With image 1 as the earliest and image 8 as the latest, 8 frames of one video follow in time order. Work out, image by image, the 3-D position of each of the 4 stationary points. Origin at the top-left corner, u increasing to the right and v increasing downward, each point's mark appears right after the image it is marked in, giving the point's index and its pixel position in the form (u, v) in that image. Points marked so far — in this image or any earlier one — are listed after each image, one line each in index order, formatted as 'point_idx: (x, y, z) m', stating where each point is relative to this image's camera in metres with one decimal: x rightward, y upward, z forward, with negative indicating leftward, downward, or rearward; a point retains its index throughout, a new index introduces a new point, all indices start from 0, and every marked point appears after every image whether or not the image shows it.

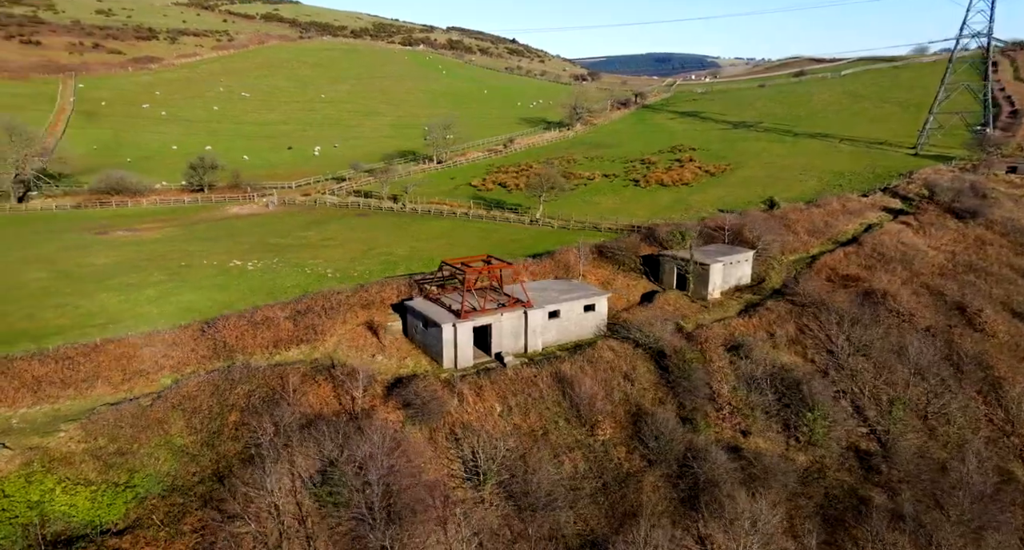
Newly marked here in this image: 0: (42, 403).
0: (-14.3, -3.6, +19.2) m
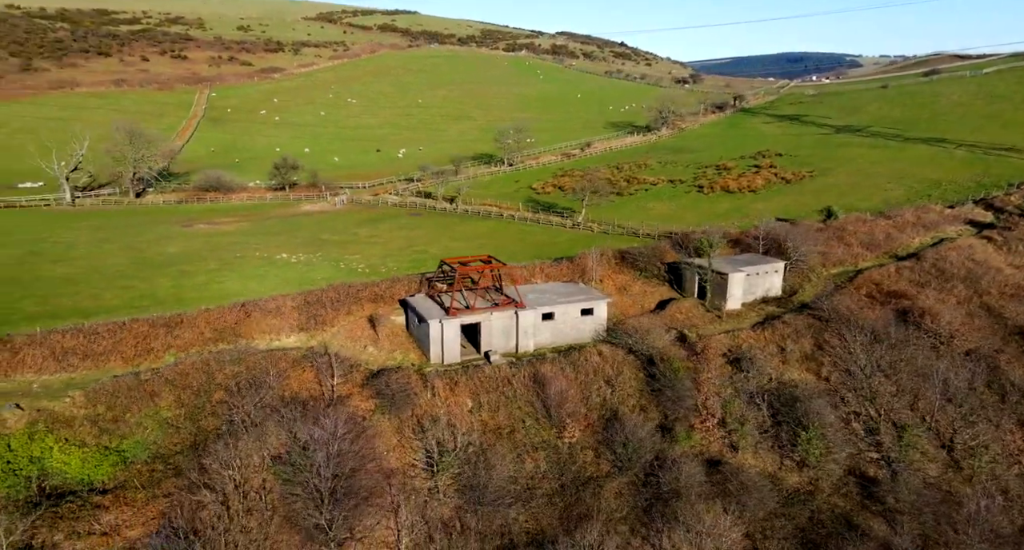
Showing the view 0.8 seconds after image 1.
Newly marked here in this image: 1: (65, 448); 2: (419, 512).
0: (-15.7, -3.1, +22.1) m
1: (-13.4, -5.2, +19.0) m
2: (-2.7, -7.3, +19.5) m
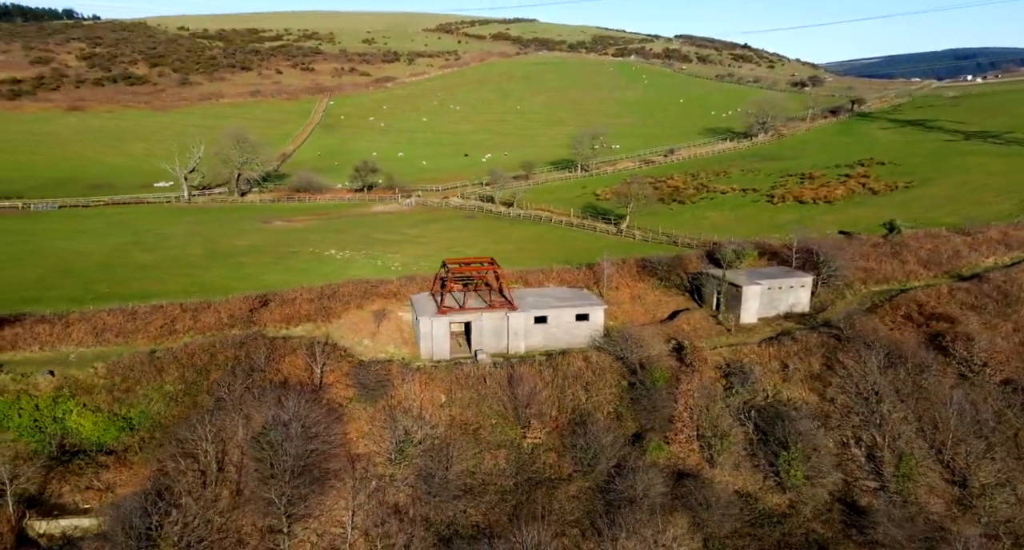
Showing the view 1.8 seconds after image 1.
0: (-16.6, -2.6, +25.6) m
1: (-15.0, -4.8, +22.1) m
2: (-4.5, -7.3, +20.8) m
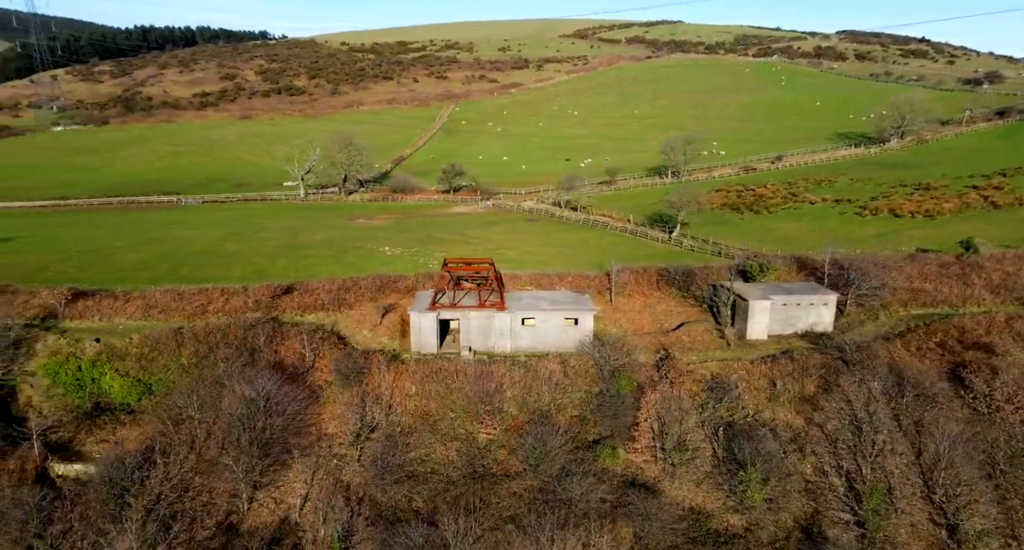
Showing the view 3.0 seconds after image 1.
0: (-17.2, -1.9, +29.9) m
1: (-16.5, -4.1, +26.2) m
2: (-6.6, -7.0, +22.7) m
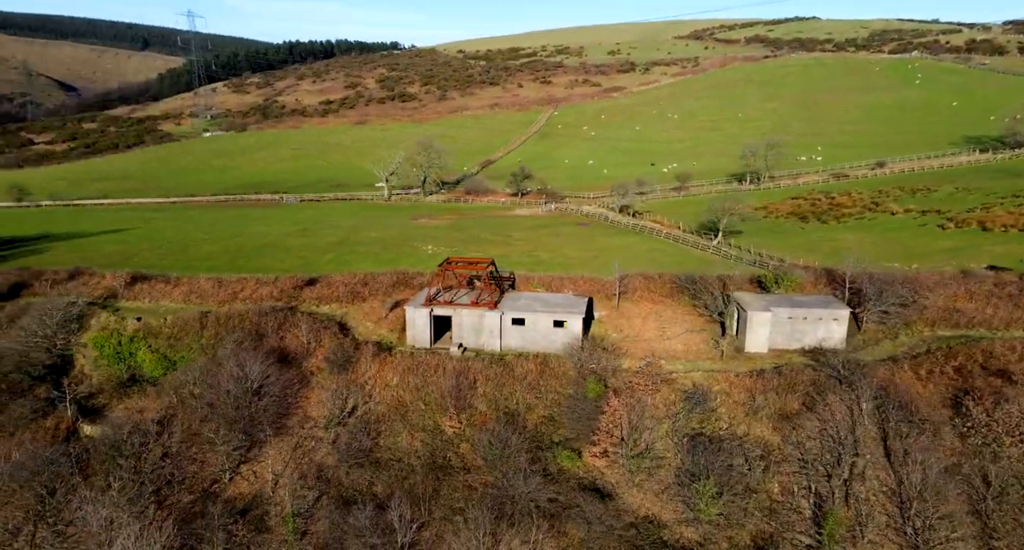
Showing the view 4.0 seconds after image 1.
0: (-17.1, -1.3, +33.5) m
1: (-17.1, -3.5, +29.7) m
2: (-8.0, -6.8, +24.5) m
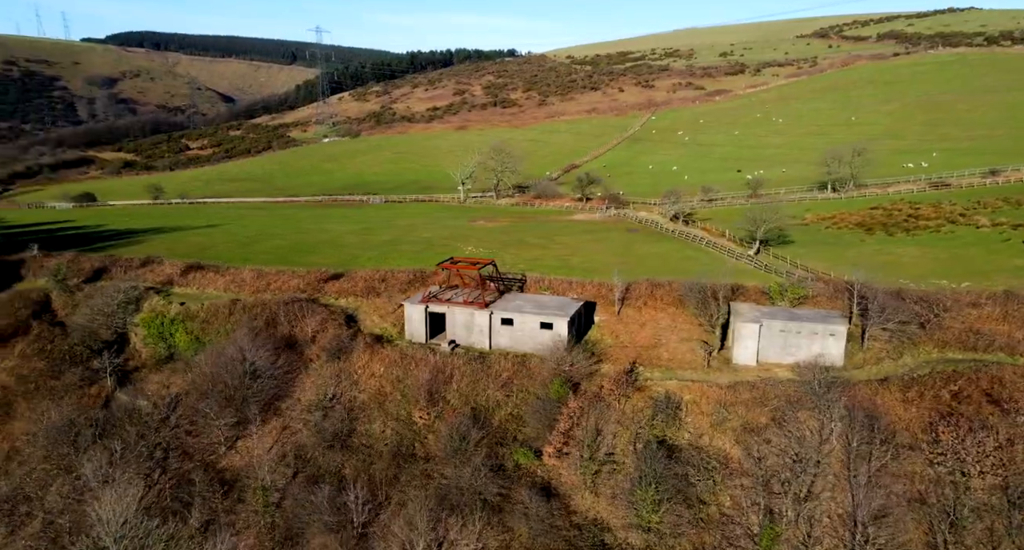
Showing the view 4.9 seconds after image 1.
0: (-16.6, -0.8, +37.1) m
1: (-17.3, -2.9, +33.3) m
2: (-9.3, -6.5, +26.8) m
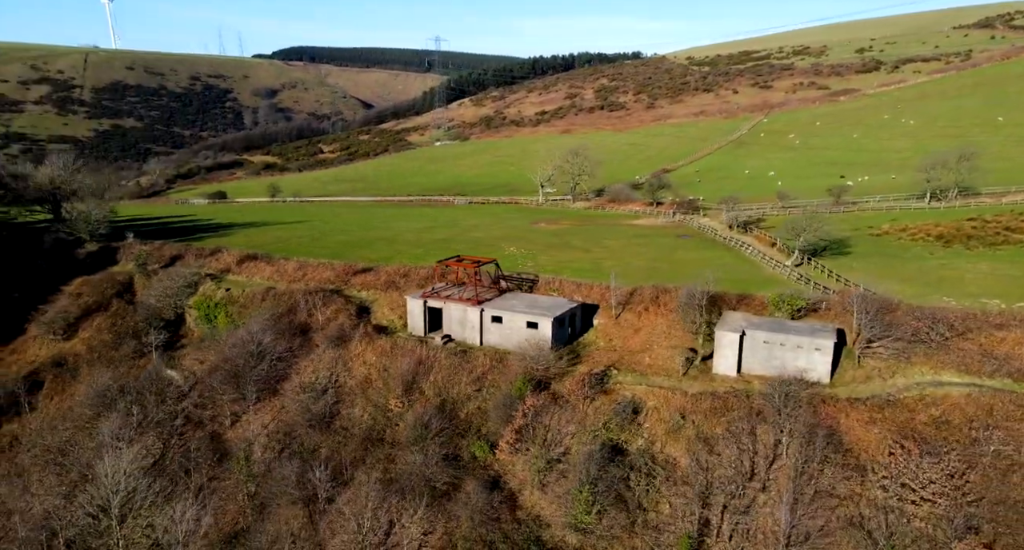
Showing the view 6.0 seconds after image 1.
0: (-15.4, -0.2, +40.7) m
1: (-16.9, -2.3, +37.1) m
2: (-10.3, -6.1, +29.2) m
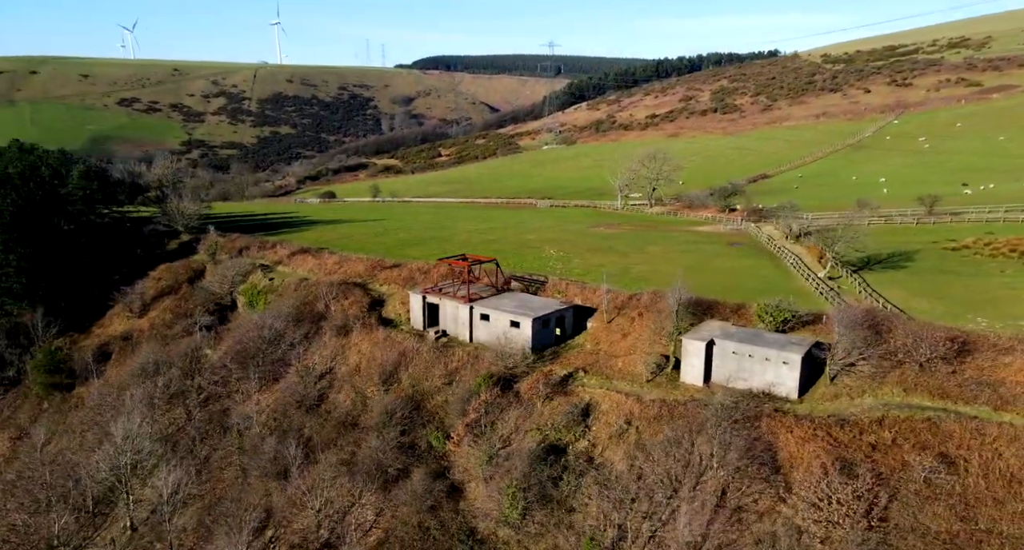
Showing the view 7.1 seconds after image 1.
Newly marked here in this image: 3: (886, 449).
0: (-13.8, +0.3, +43.9) m
1: (-16.0, -1.7, +40.7) m
2: (-11.1, -5.6, +31.7) m
3: (+11.3, -5.0, +18.7) m
